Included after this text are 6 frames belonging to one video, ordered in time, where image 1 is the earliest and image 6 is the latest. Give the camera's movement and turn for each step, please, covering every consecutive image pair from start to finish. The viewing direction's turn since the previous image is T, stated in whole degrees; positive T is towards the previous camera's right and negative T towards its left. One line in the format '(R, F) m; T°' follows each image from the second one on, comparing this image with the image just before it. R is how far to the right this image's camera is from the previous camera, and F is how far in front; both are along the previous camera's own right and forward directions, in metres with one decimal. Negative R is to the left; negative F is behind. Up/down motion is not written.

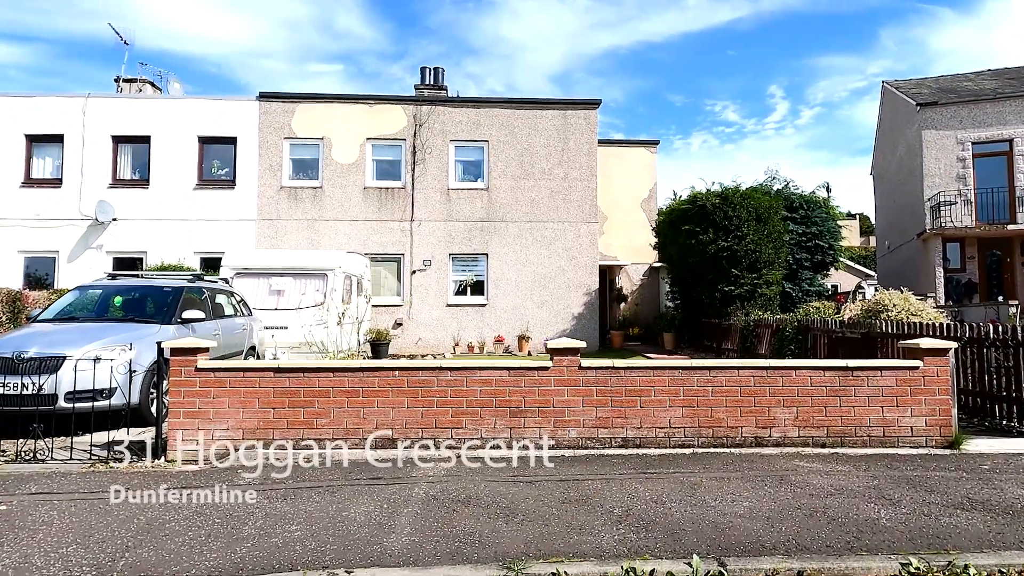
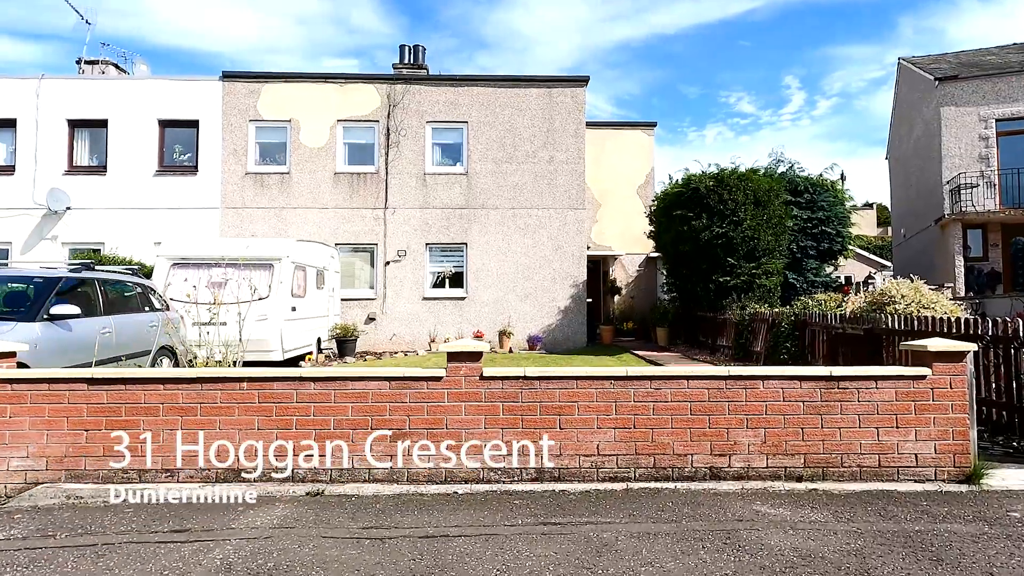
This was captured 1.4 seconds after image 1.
(+0.8, +1.2) m; -1°
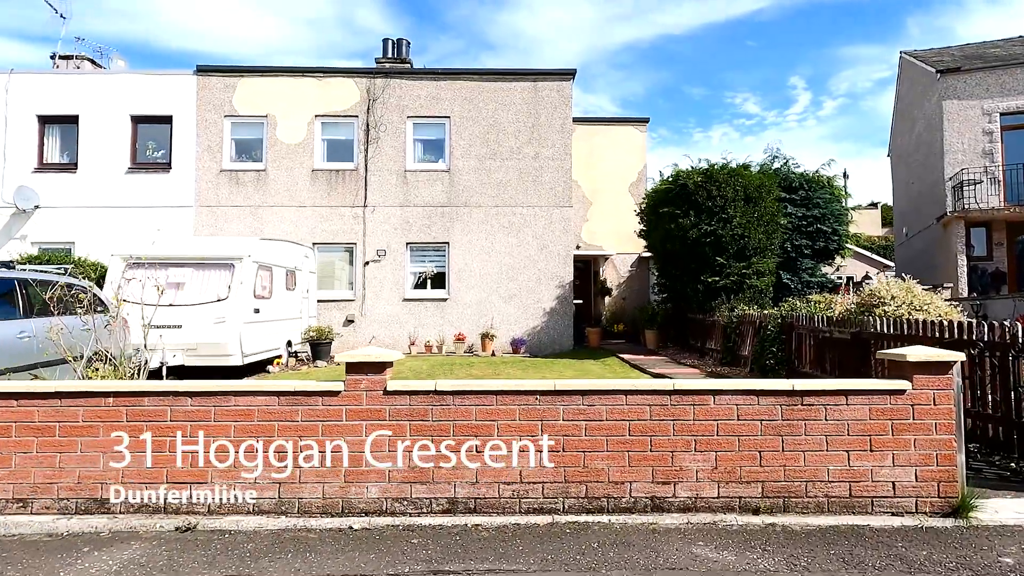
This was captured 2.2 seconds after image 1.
(+0.5, +0.6) m; 0°
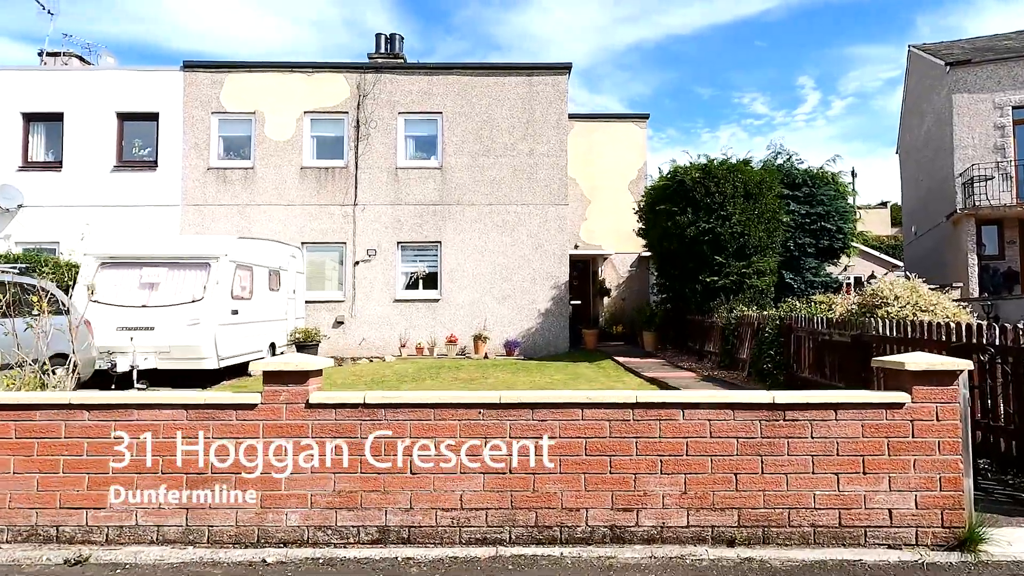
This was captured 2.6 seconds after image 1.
(+0.3, +0.4) m; -1°
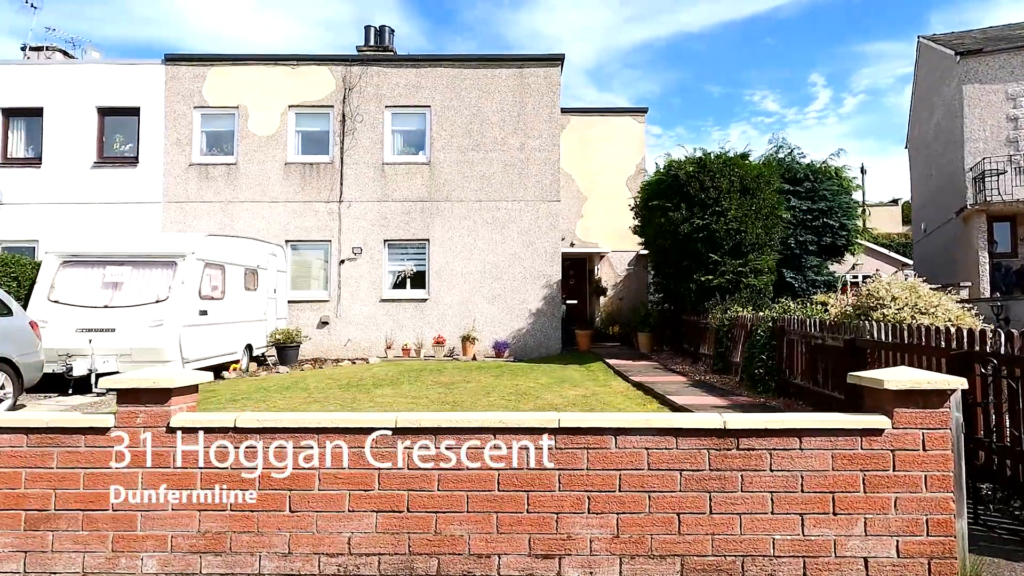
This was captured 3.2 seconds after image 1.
(+0.4, +0.5) m; -1°
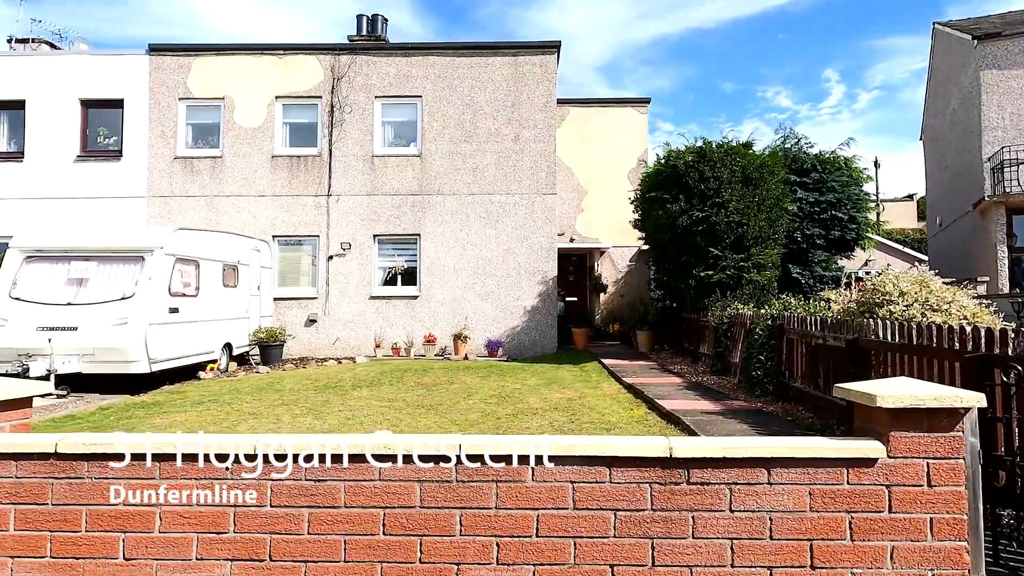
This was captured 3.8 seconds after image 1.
(+0.4, +0.5) m; -1°
